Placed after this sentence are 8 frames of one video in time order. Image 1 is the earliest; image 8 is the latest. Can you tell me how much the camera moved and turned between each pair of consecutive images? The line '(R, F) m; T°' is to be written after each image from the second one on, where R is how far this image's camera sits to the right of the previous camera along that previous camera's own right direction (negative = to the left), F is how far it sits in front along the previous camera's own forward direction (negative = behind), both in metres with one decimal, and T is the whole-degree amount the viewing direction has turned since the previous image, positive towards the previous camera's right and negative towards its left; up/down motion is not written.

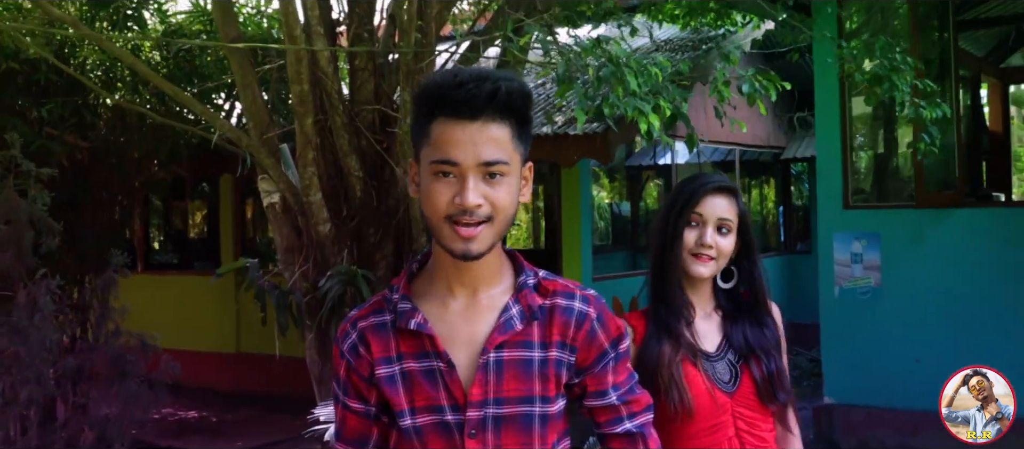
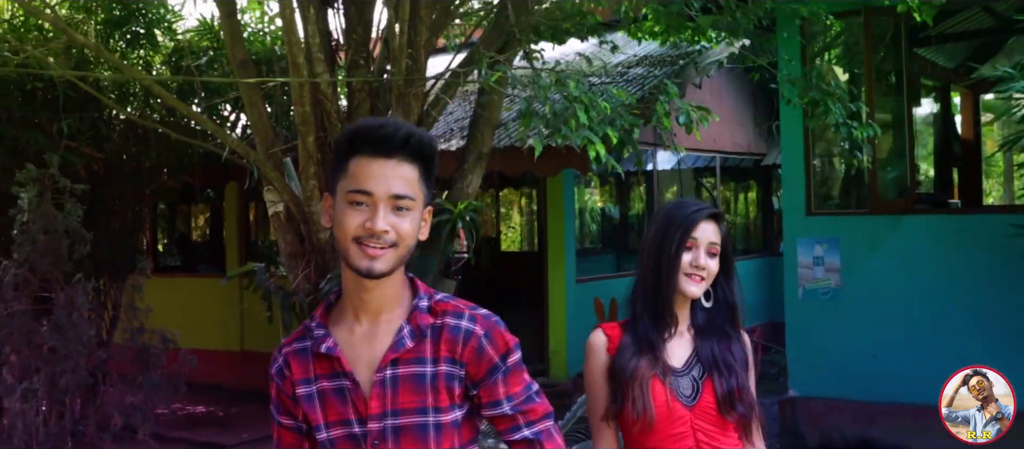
(+0.1, -0.5) m; 0°
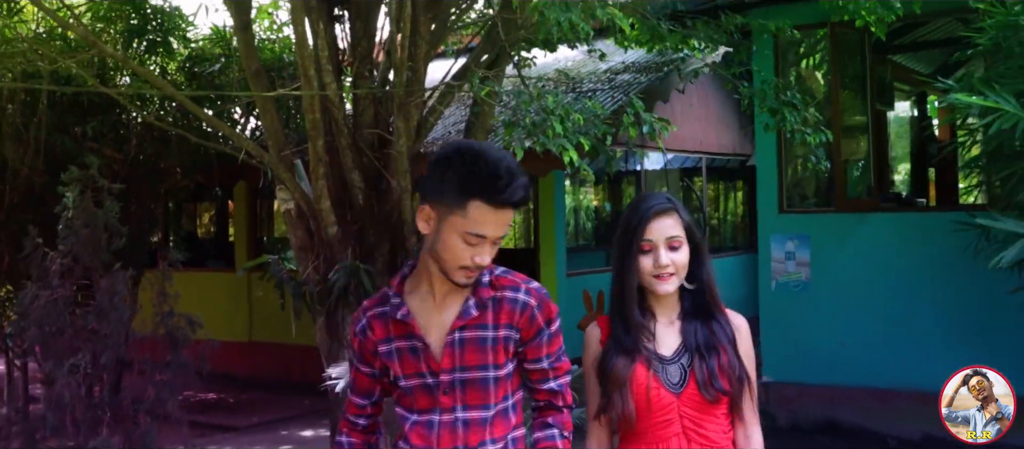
(+0.1, -0.5) m; 0°
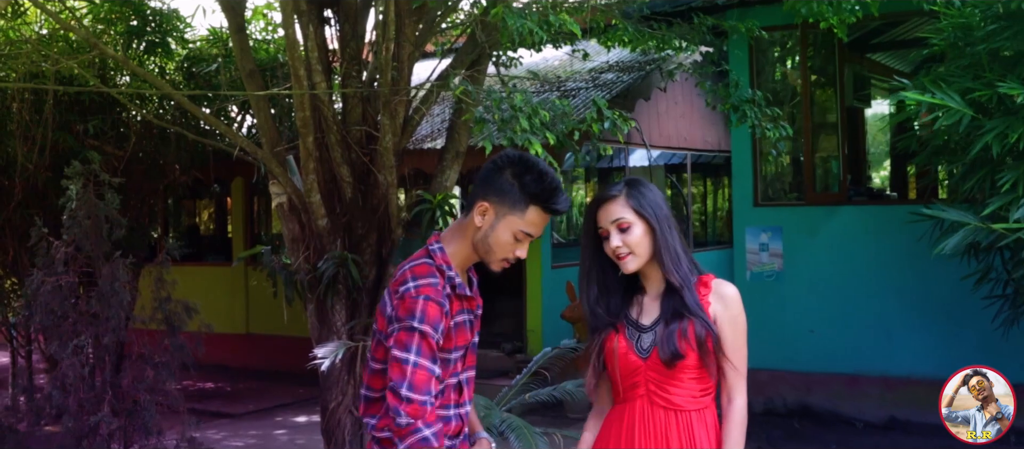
(+0.1, -0.3) m; 0°
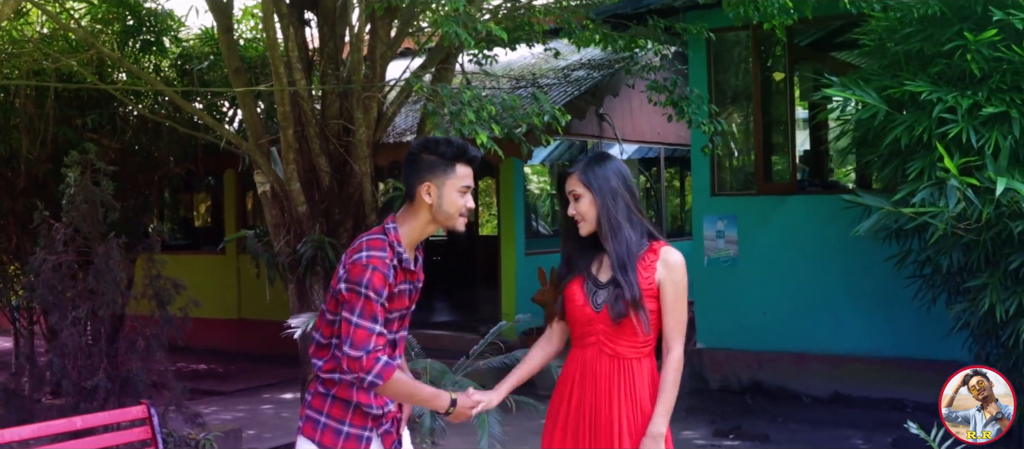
(+0.2, -0.5) m; 0°
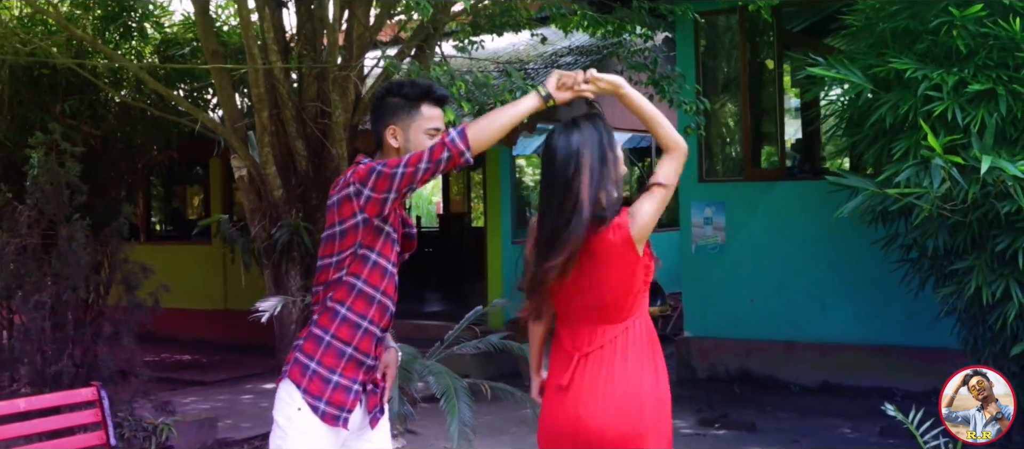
(+0.1, +0.1) m; 0°
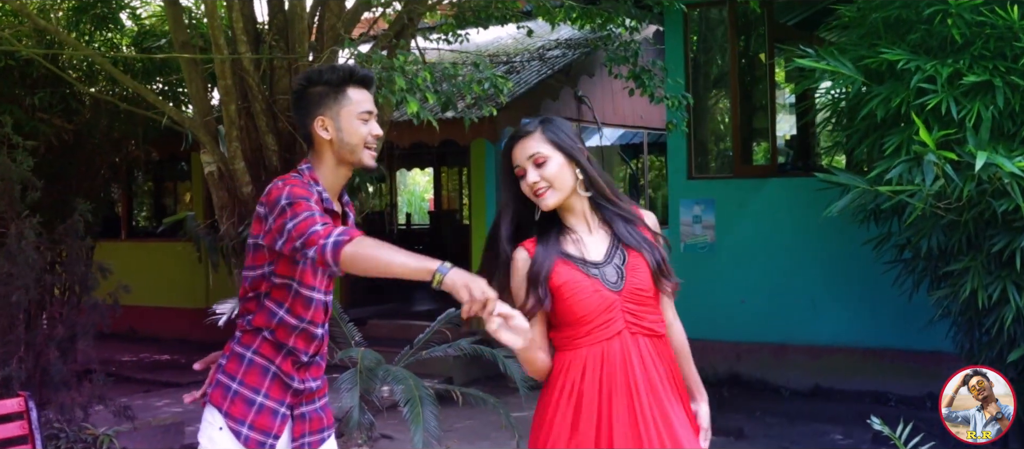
(+0.1, +0.2) m; 0°
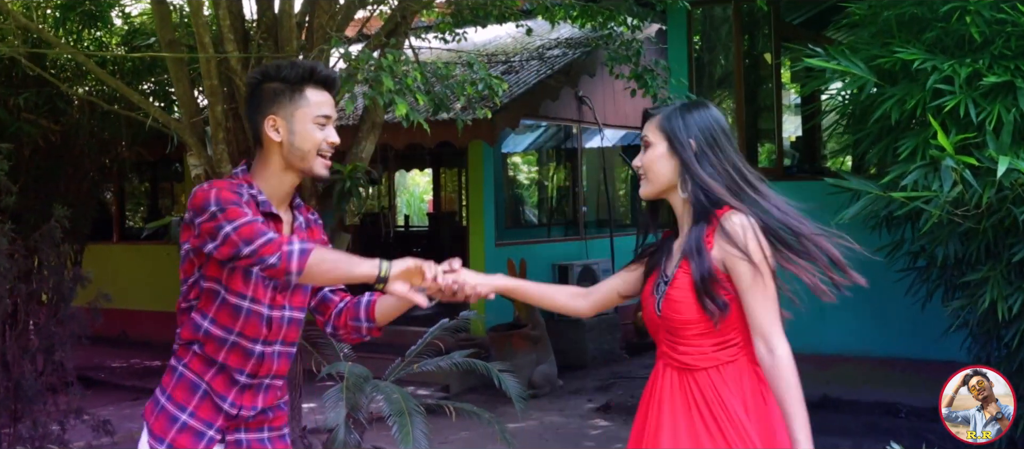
(0.0, +0.2) m; 0°
